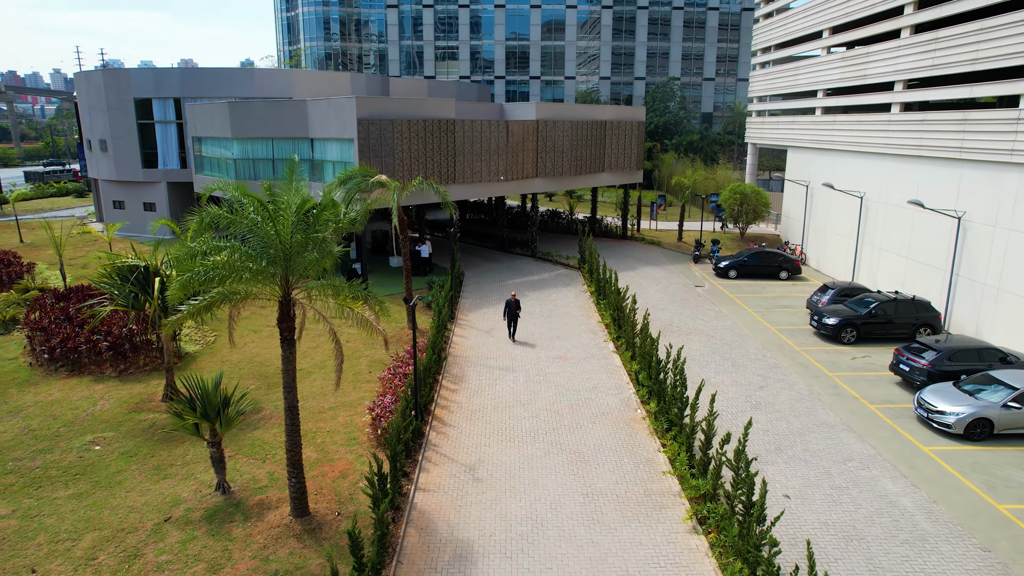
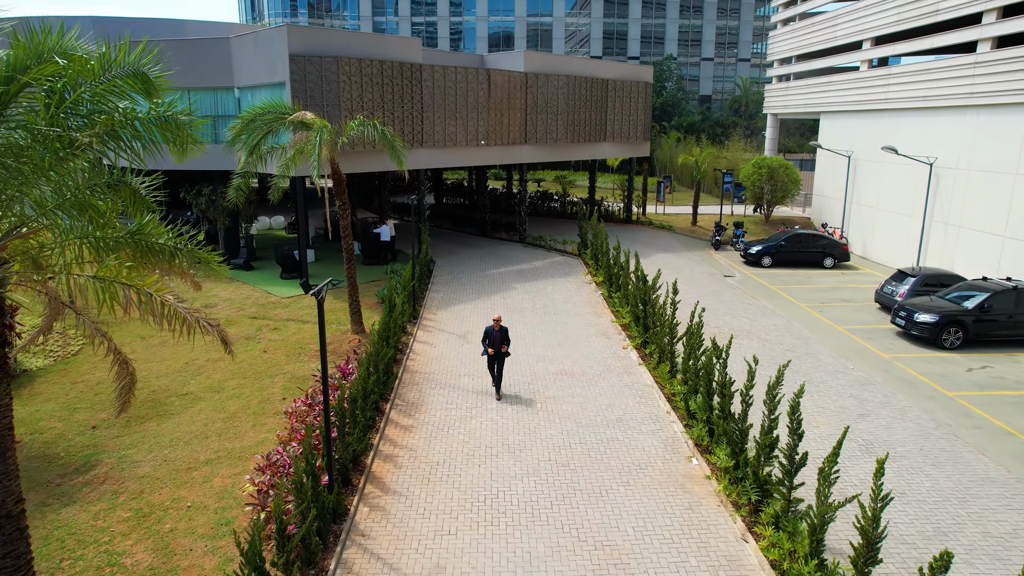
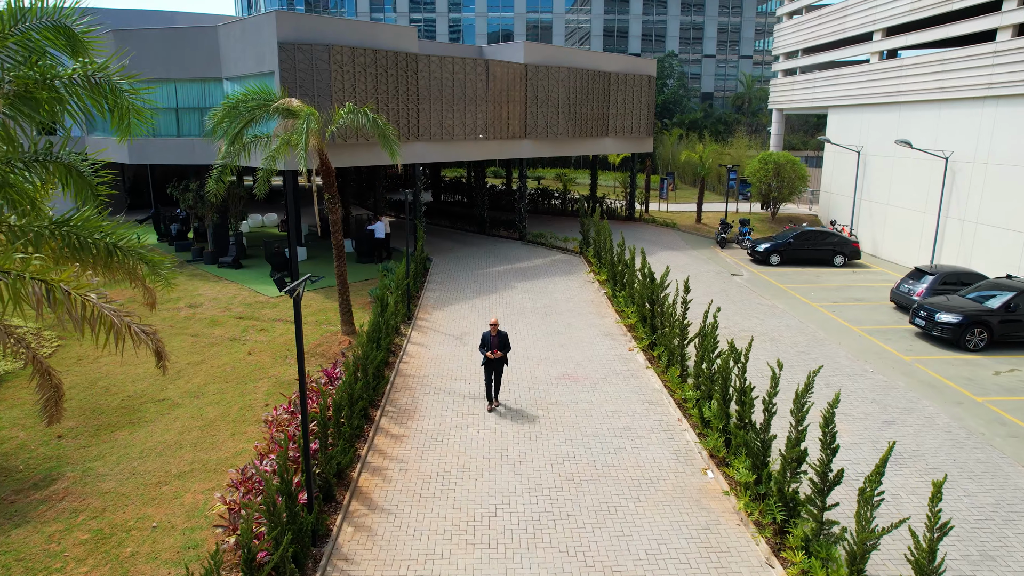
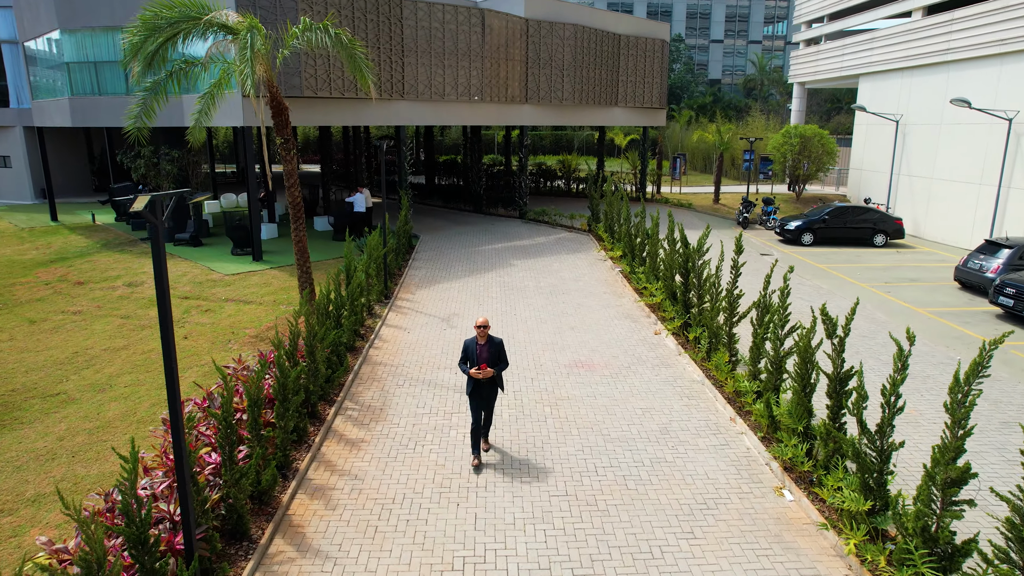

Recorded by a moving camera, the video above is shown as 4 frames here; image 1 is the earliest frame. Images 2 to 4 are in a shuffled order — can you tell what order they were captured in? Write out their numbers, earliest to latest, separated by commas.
2, 3, 4
